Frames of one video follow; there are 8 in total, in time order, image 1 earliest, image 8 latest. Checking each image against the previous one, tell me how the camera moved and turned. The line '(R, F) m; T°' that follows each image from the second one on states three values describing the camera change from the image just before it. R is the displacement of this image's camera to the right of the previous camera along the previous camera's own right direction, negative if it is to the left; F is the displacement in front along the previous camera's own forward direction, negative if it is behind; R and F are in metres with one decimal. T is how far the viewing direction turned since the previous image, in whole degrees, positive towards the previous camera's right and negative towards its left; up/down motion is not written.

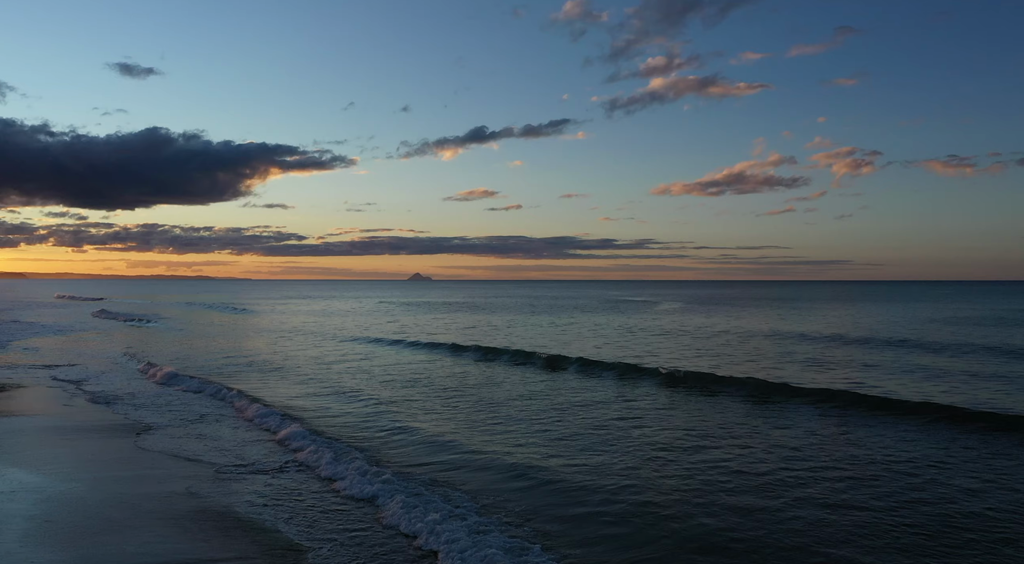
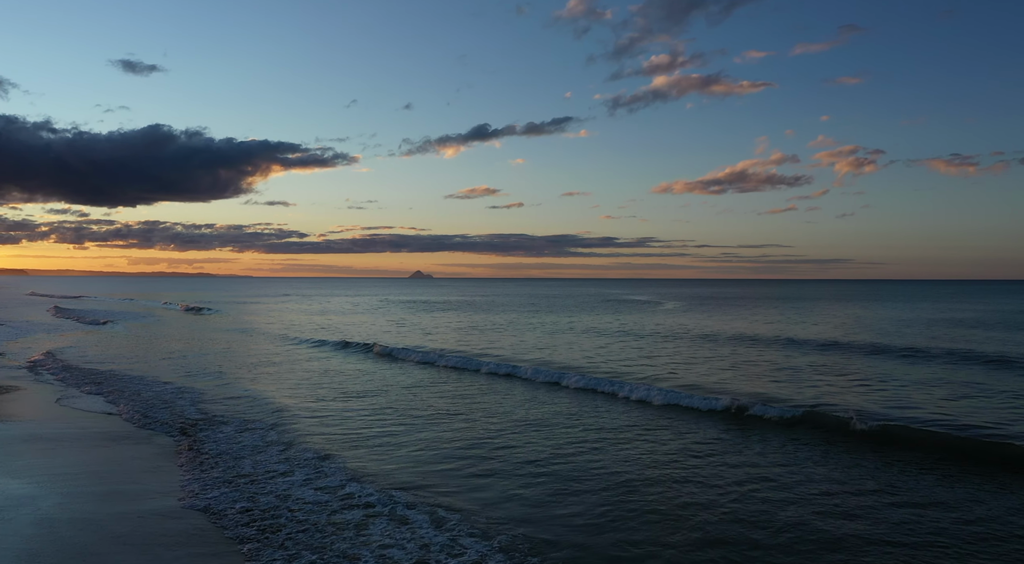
(+0.4, -0.9) m; 0°
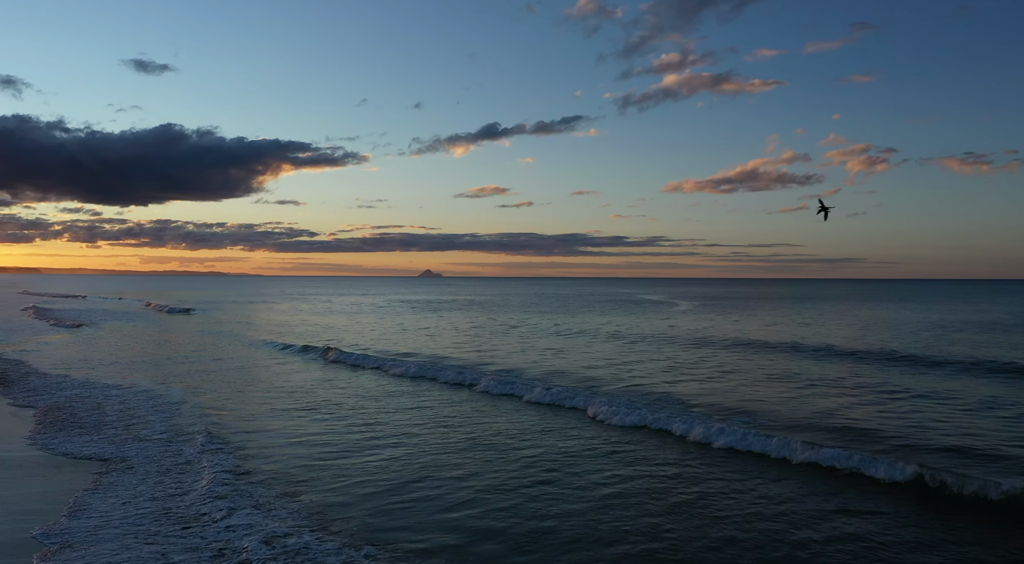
(+0.1, +3.0) m; -1°
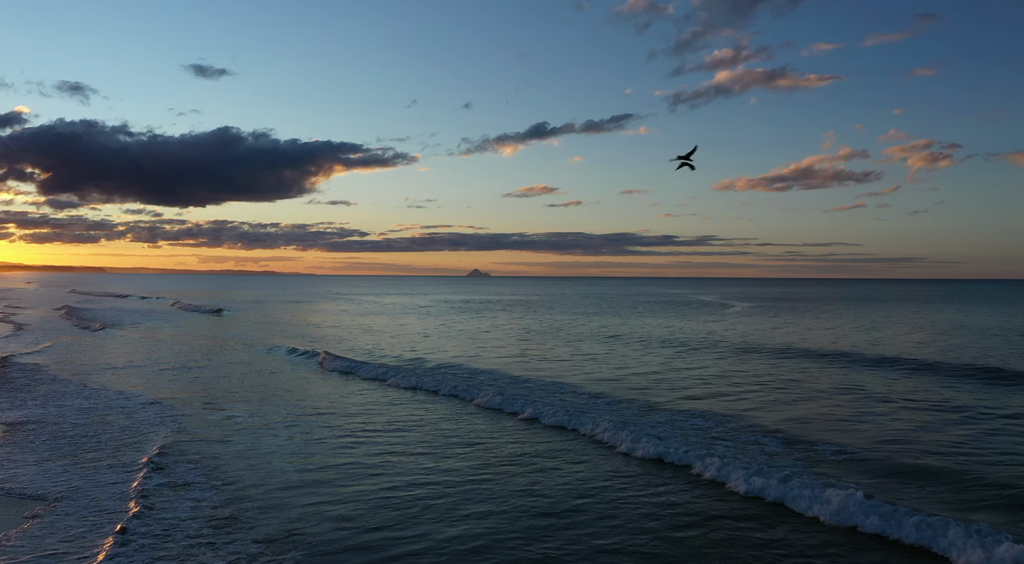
(+0.2, +3.1) m; -4°
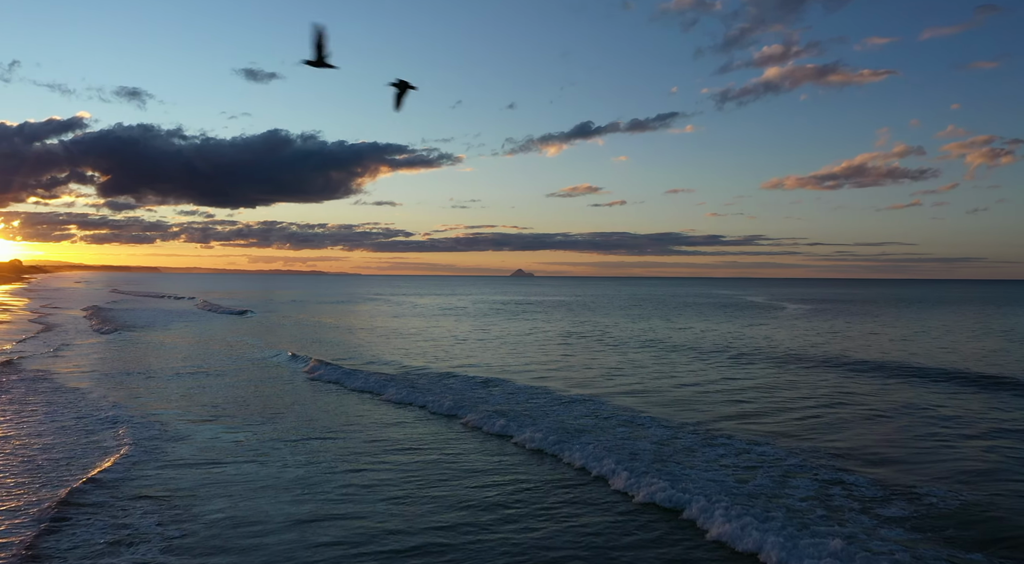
(+0.3, +2.9) m; -3°
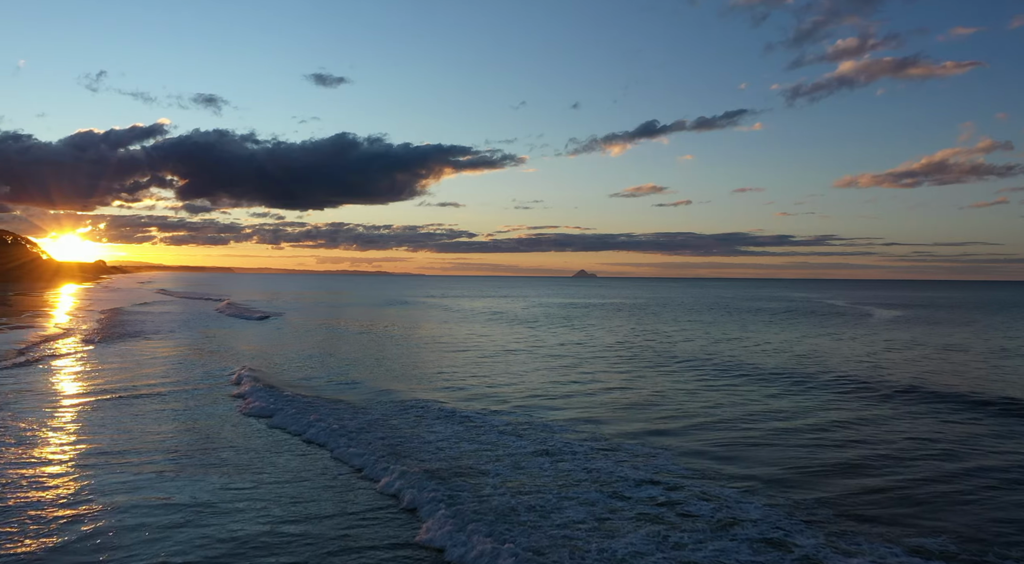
(+0.7, +5.7) m; -5°
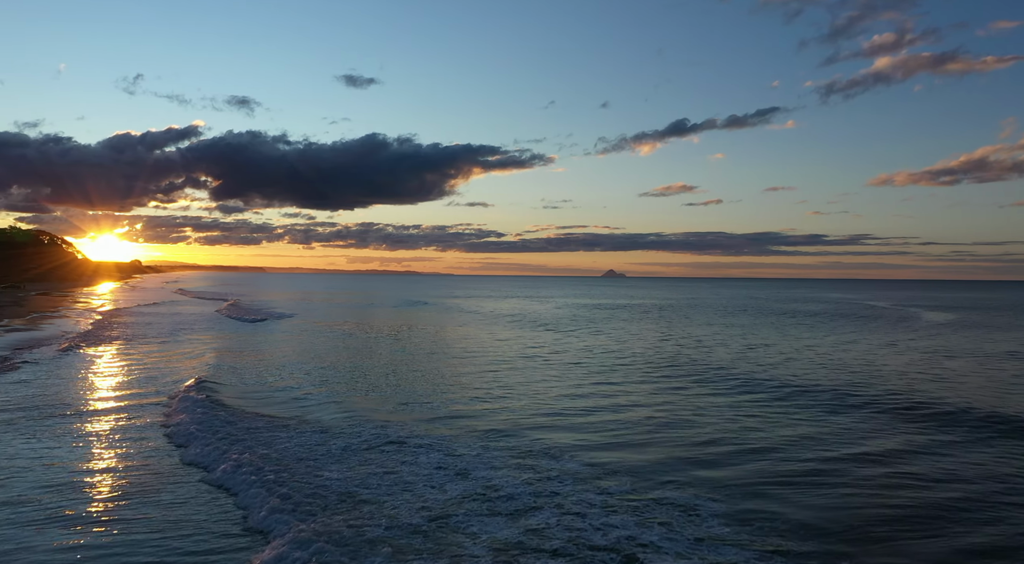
(+0.5, +3.3) m; -2°
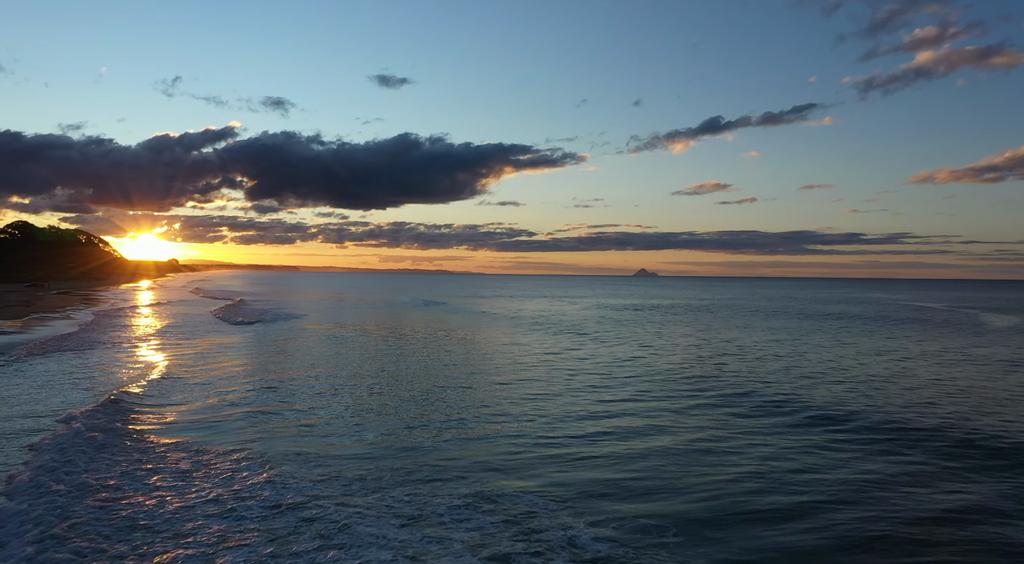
(+0.6, +4.2) m; -2°
